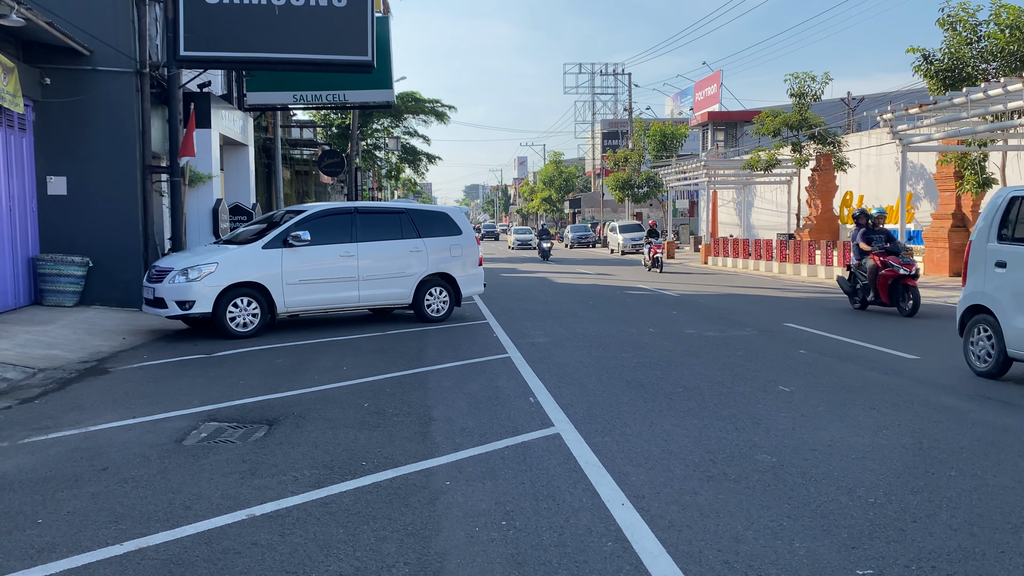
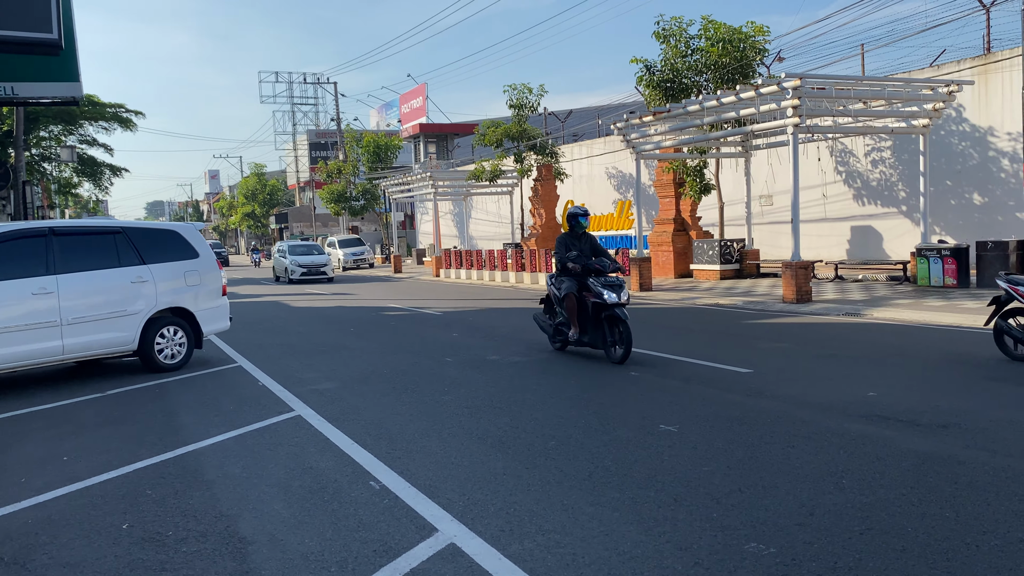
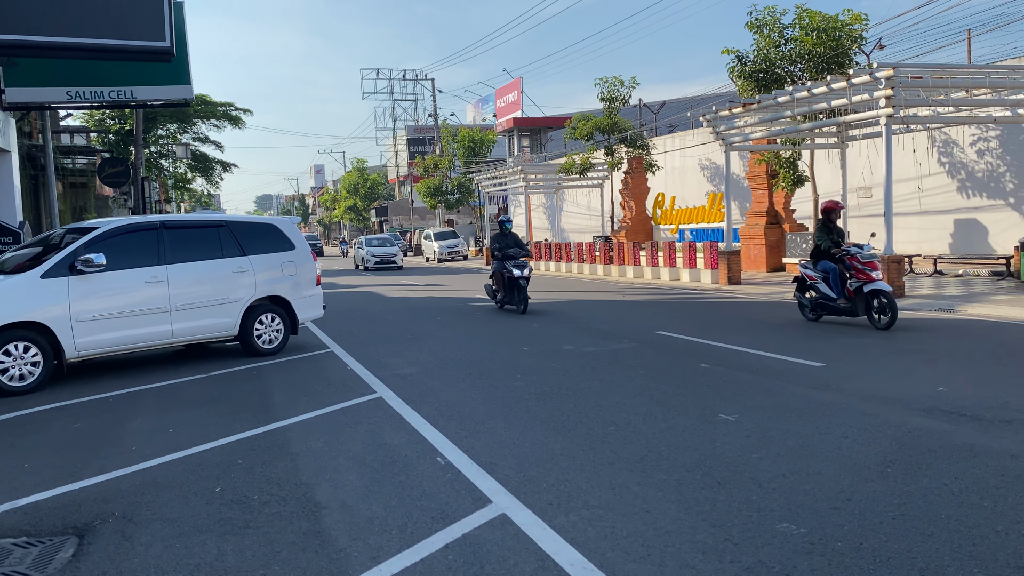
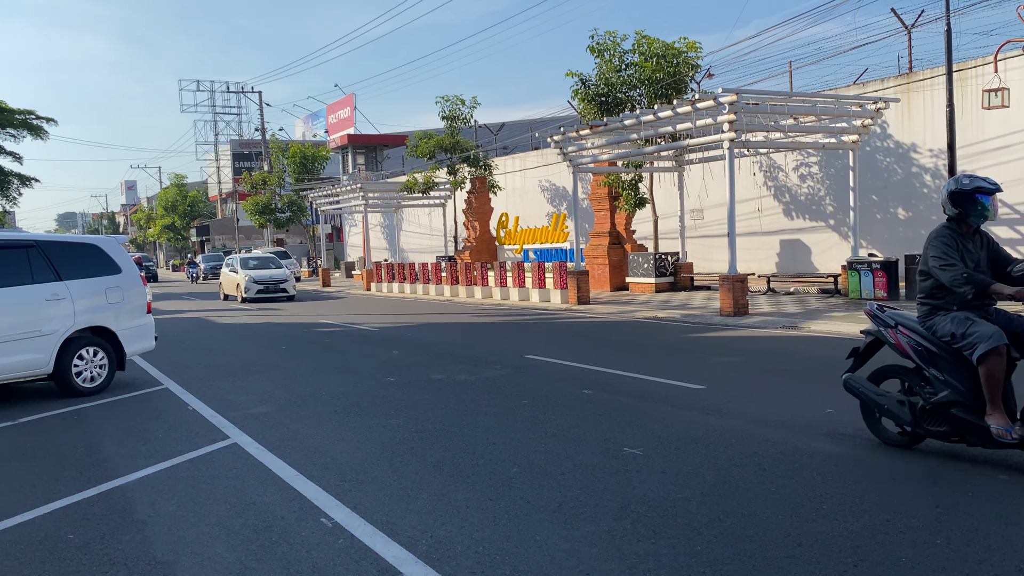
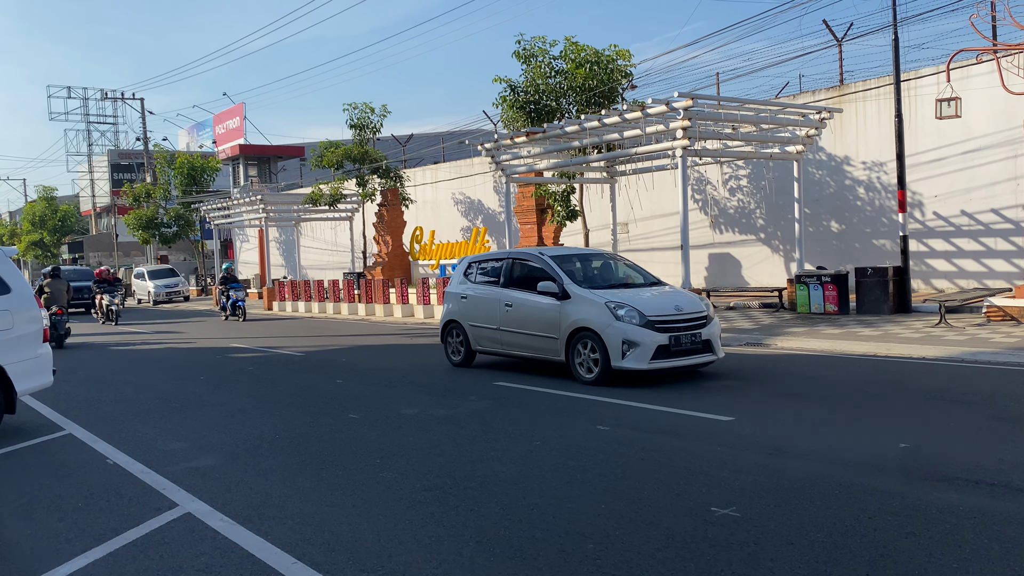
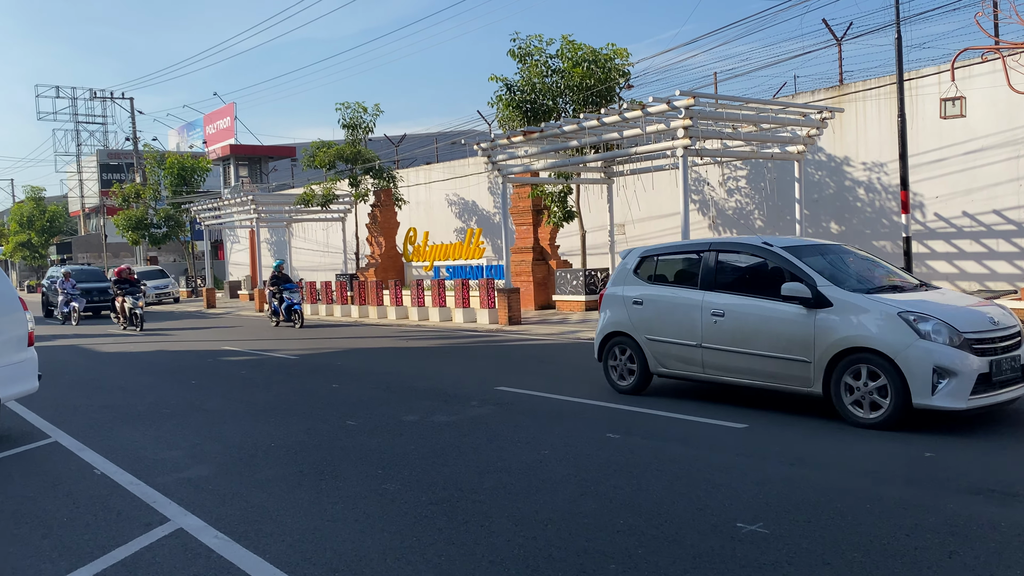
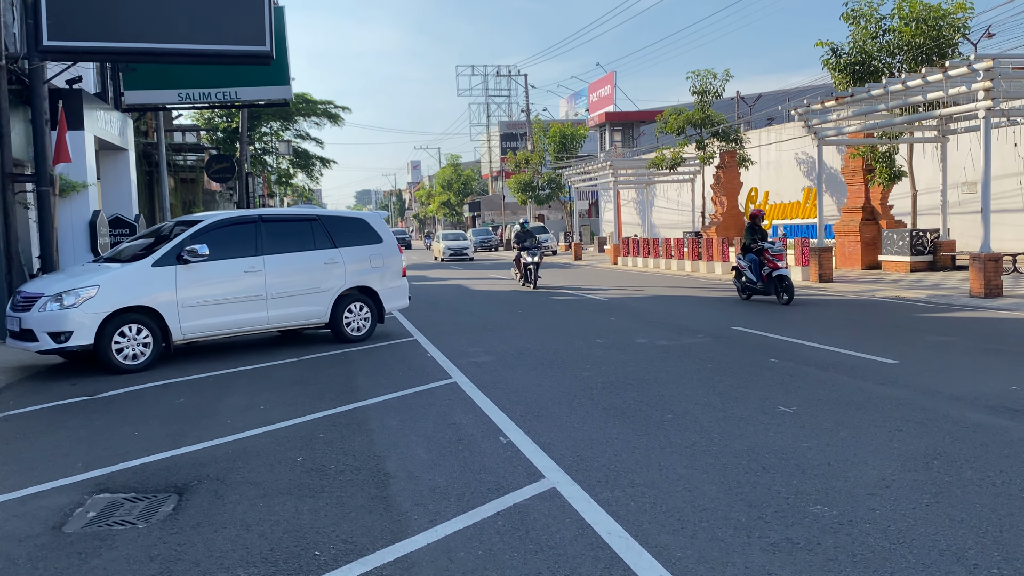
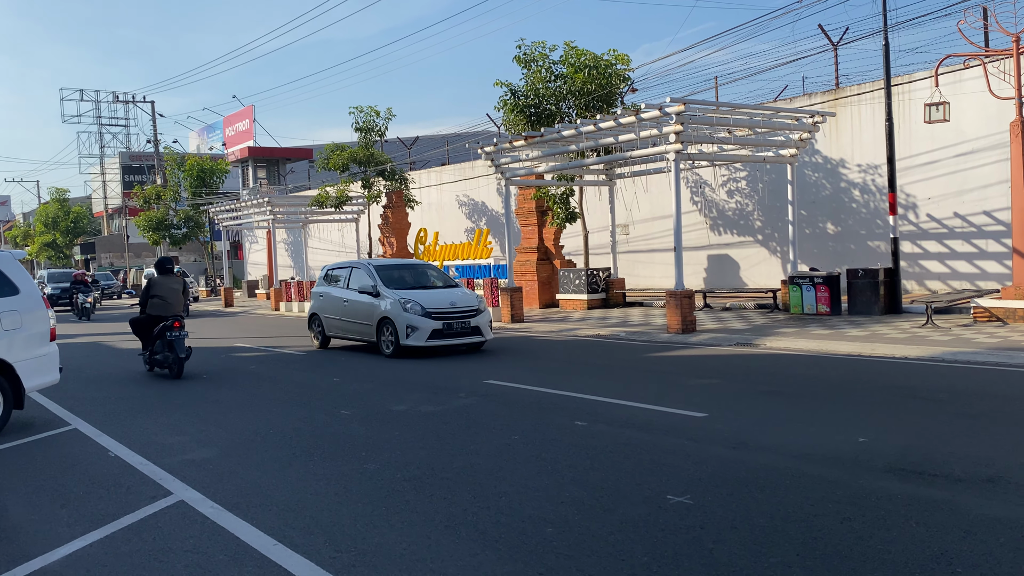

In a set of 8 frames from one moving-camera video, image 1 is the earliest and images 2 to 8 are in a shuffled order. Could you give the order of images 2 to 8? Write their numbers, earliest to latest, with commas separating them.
7, 3, 2, 4, 8, 5, 6
